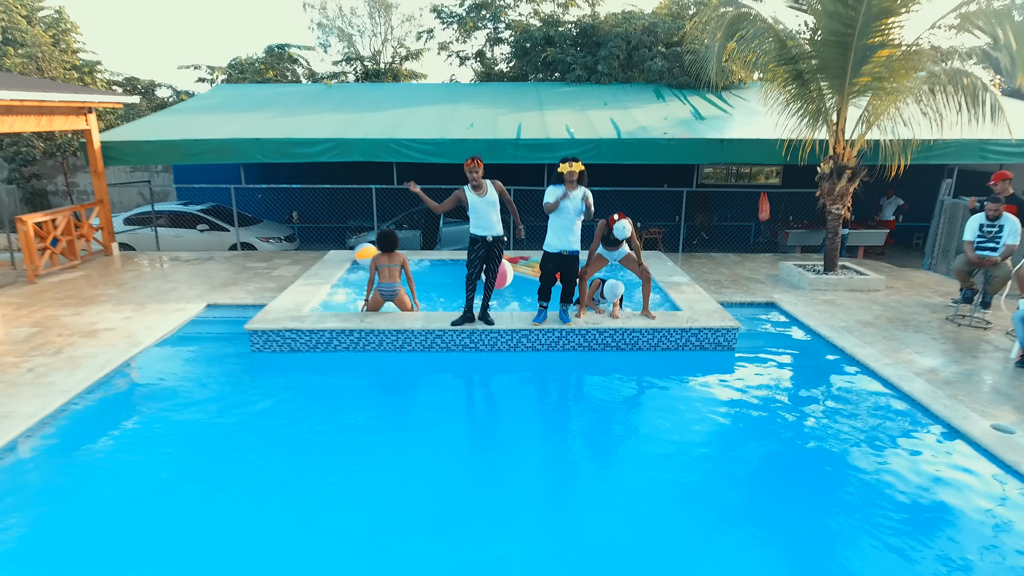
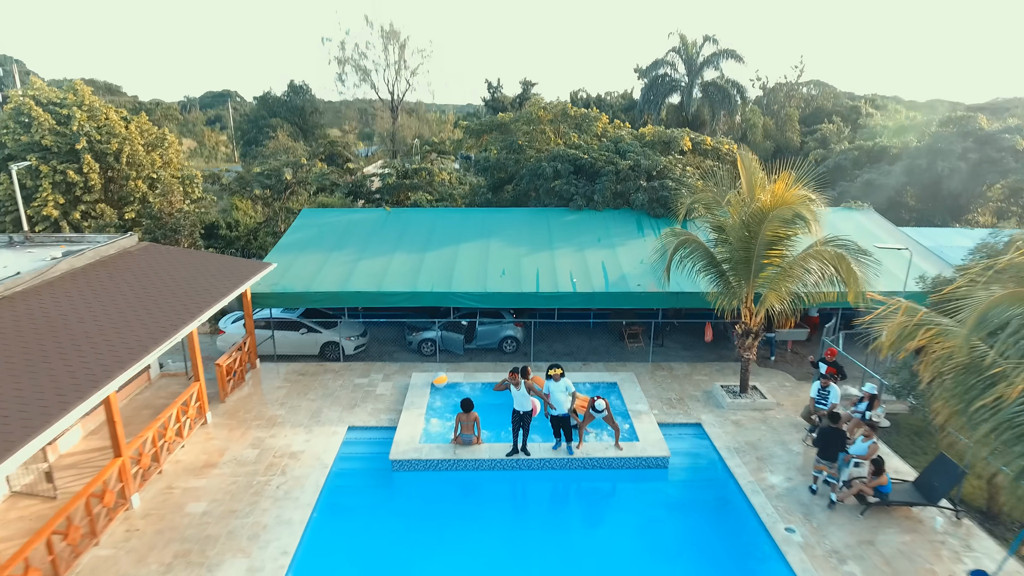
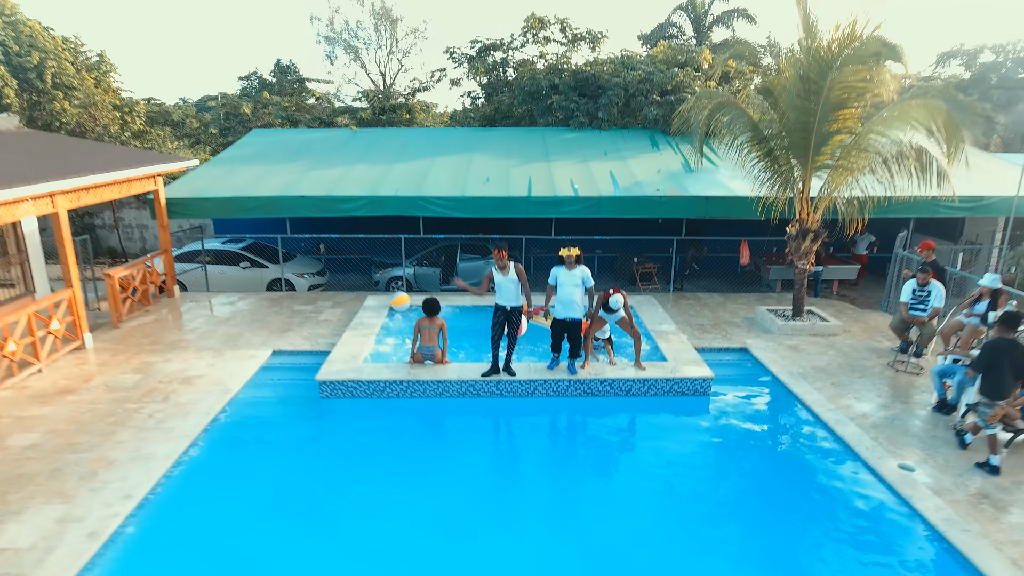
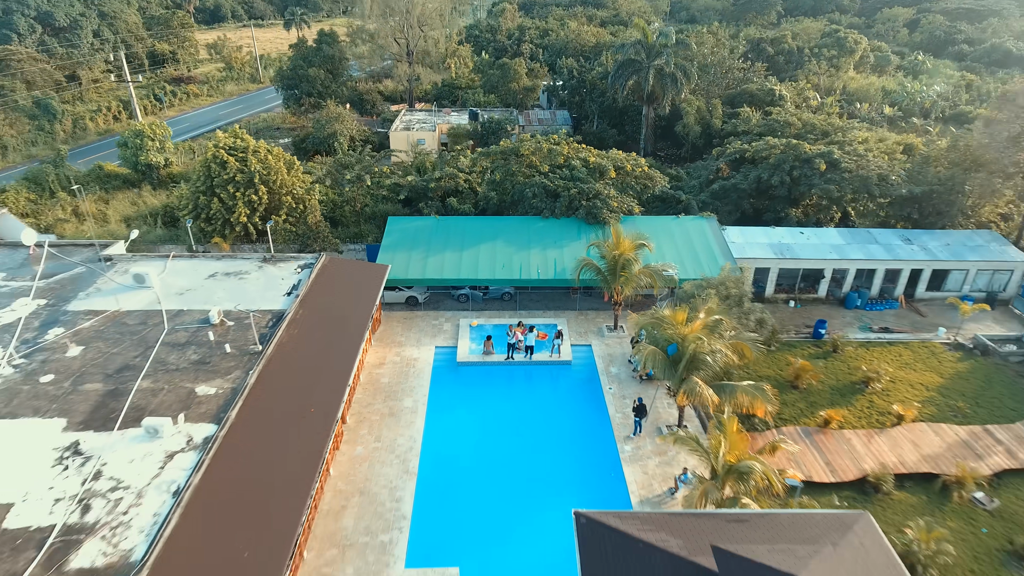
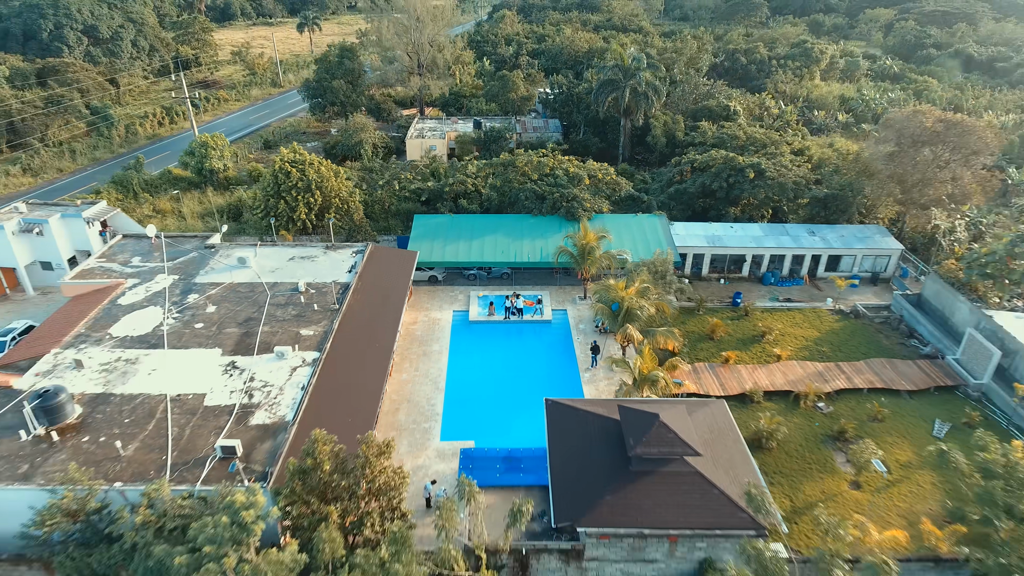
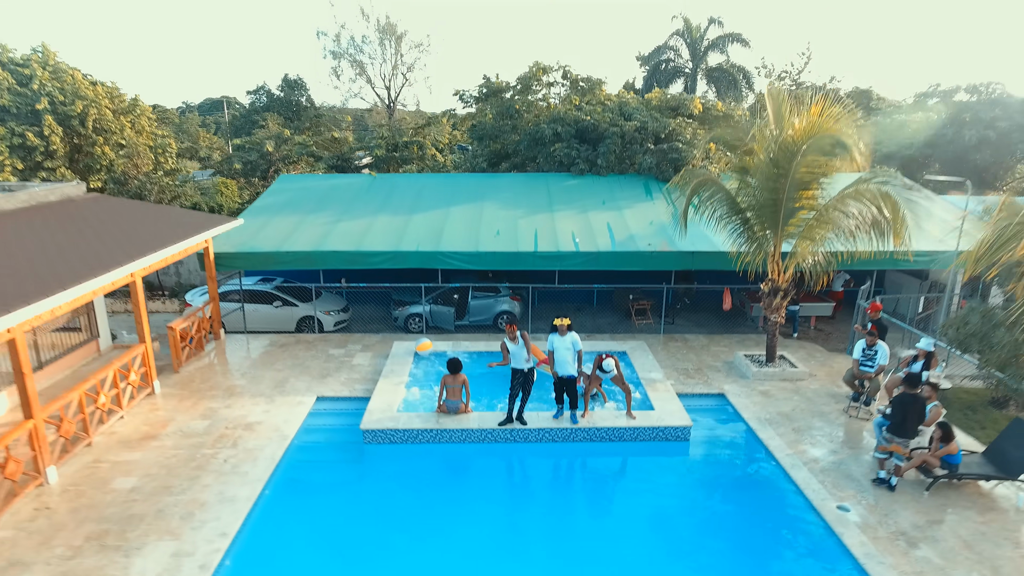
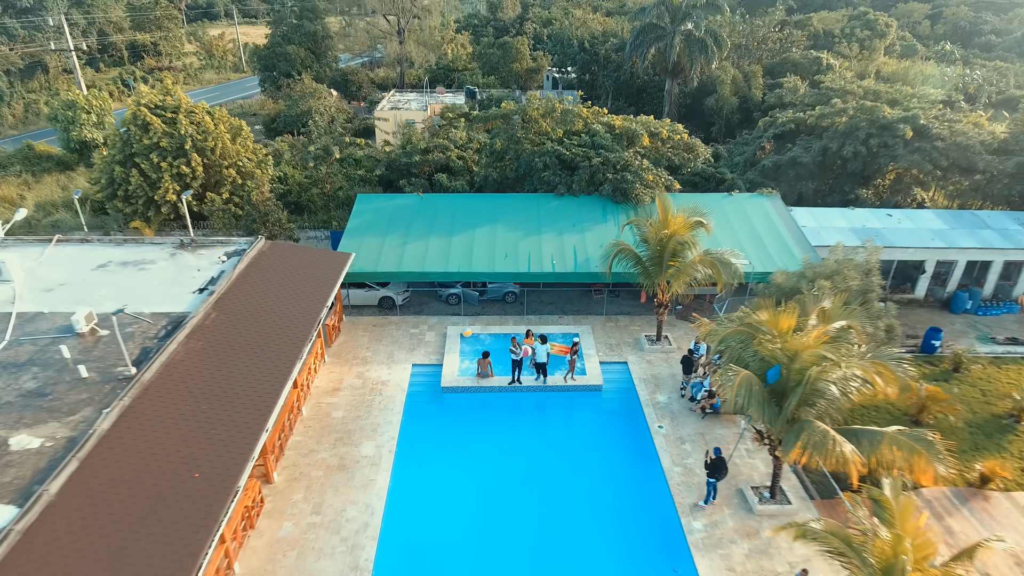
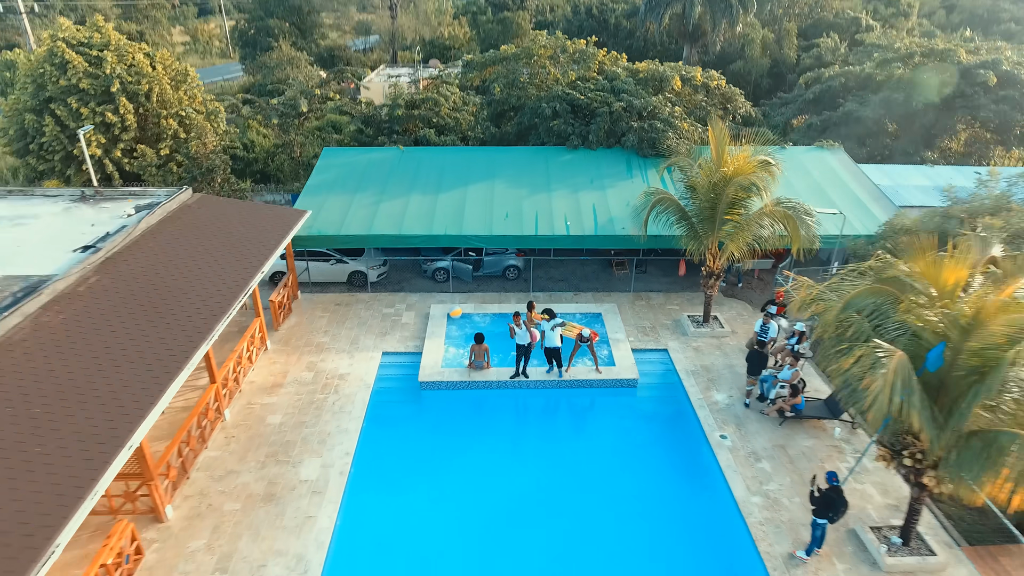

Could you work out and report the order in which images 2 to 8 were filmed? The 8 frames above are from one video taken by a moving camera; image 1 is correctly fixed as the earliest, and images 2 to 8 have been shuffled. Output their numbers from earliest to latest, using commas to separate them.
3, 6, 2, 8, 7, 4, 5
